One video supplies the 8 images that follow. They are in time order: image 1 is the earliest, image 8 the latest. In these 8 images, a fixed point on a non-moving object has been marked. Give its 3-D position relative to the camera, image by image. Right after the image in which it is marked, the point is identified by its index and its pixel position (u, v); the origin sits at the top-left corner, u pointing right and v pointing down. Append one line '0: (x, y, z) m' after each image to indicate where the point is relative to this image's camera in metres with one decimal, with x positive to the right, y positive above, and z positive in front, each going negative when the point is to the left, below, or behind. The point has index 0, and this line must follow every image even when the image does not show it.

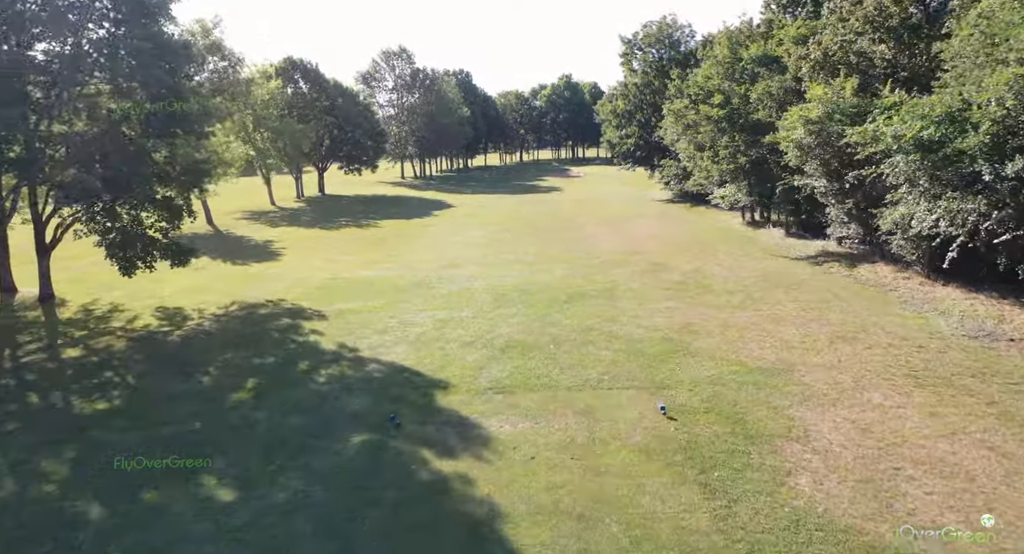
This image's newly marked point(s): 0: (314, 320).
0: (-5.9, -1.3, +18.0) m
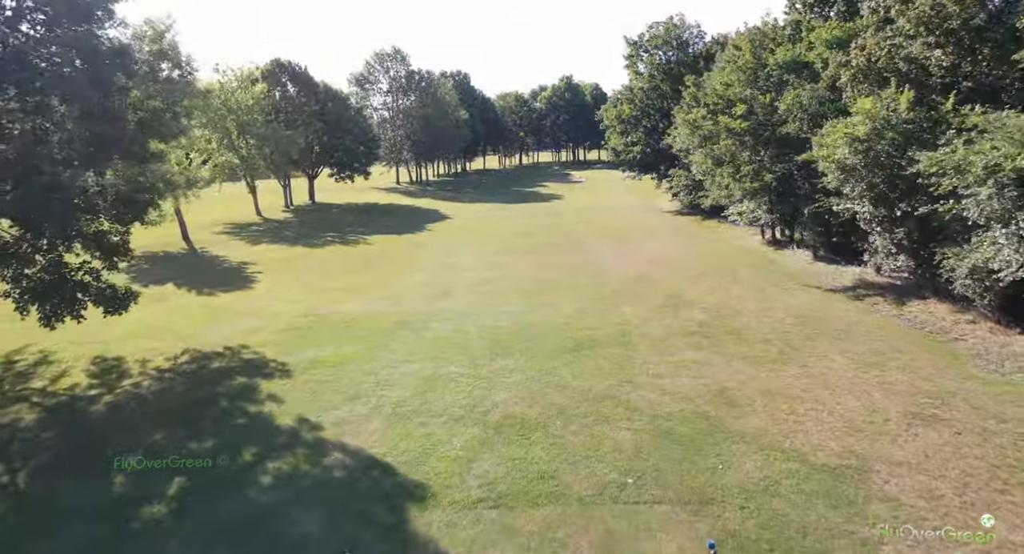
0: (-5.9, -2.6, +15.1) m
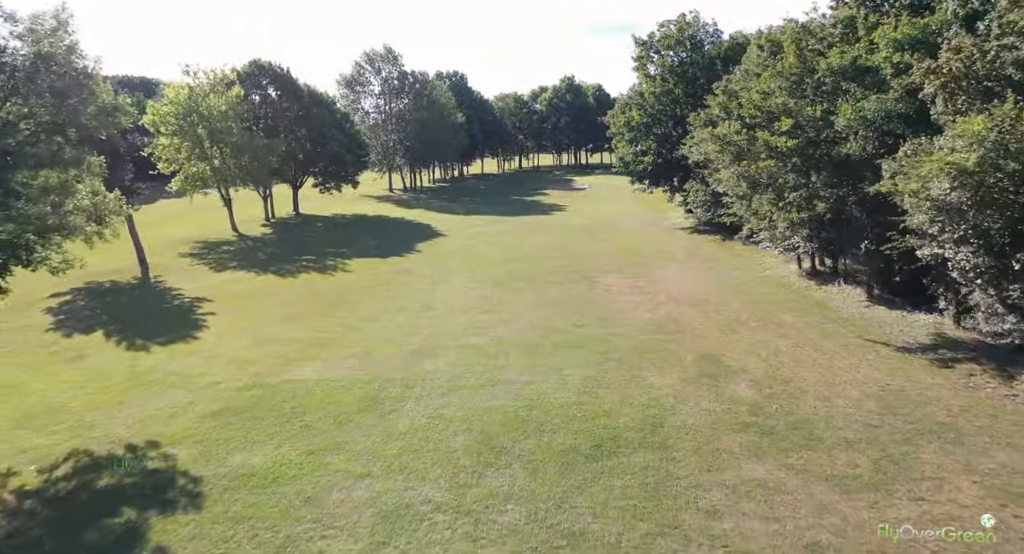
0: (-6.0, -4.2, +10.8) m
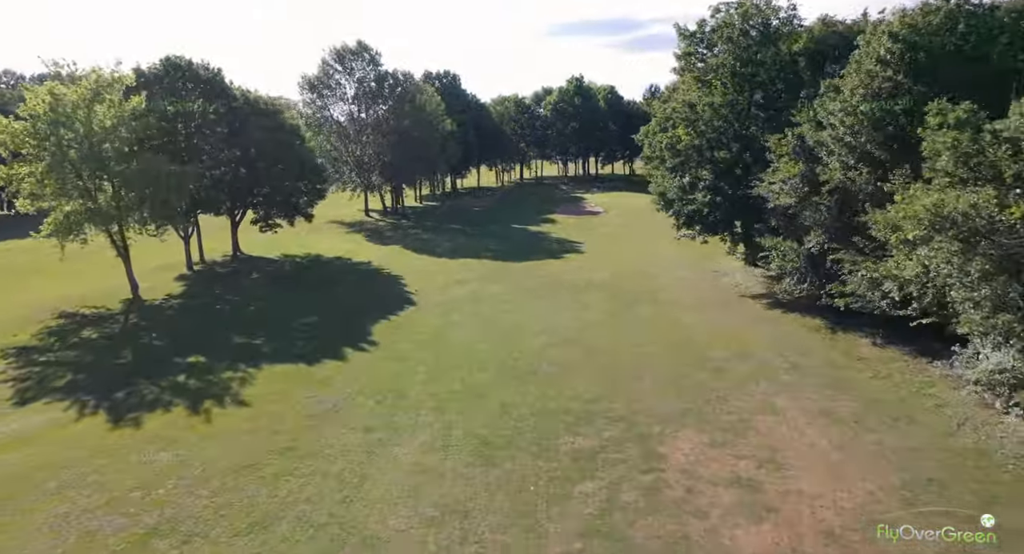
0: (-6.1, -8.7, -2.3) m
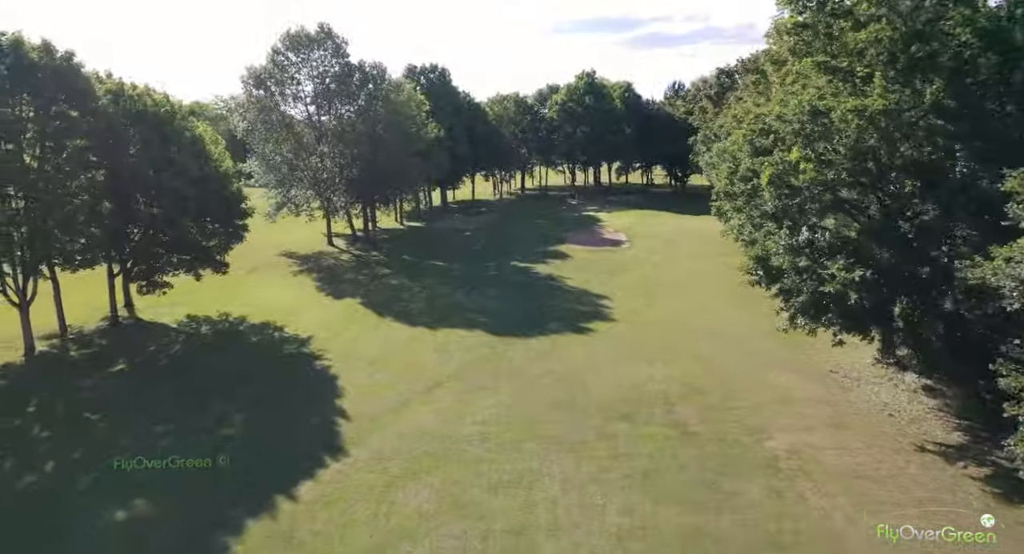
0: (-6.2, -12.7, -16.4) m
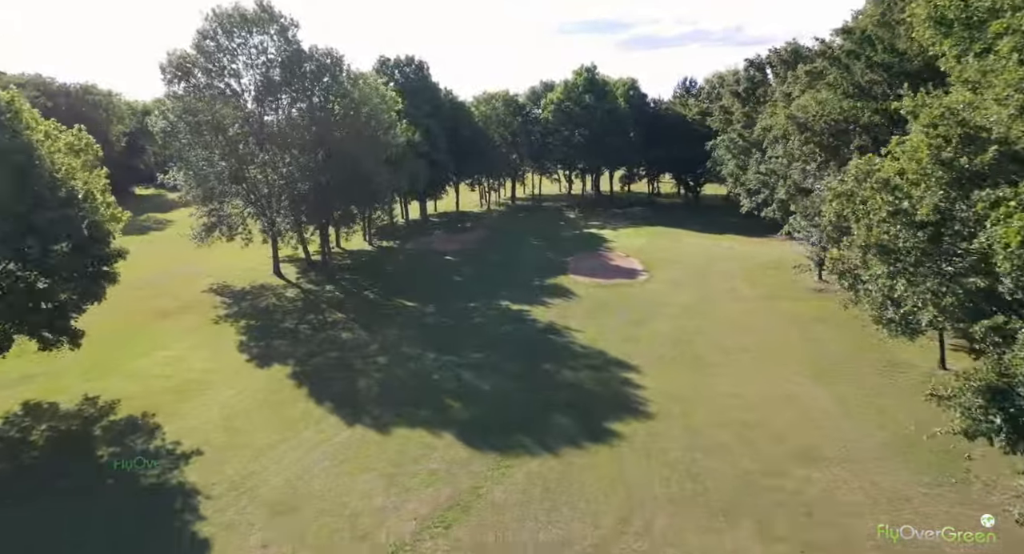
0: (-5.7, -15.3, -27.2) m
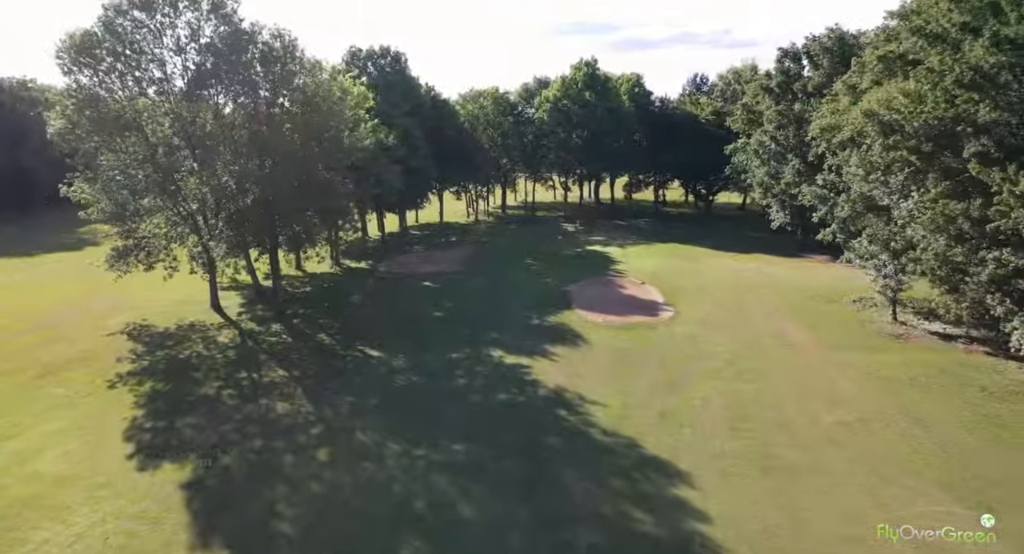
0: (-4.7, -17.2, -35.8) m
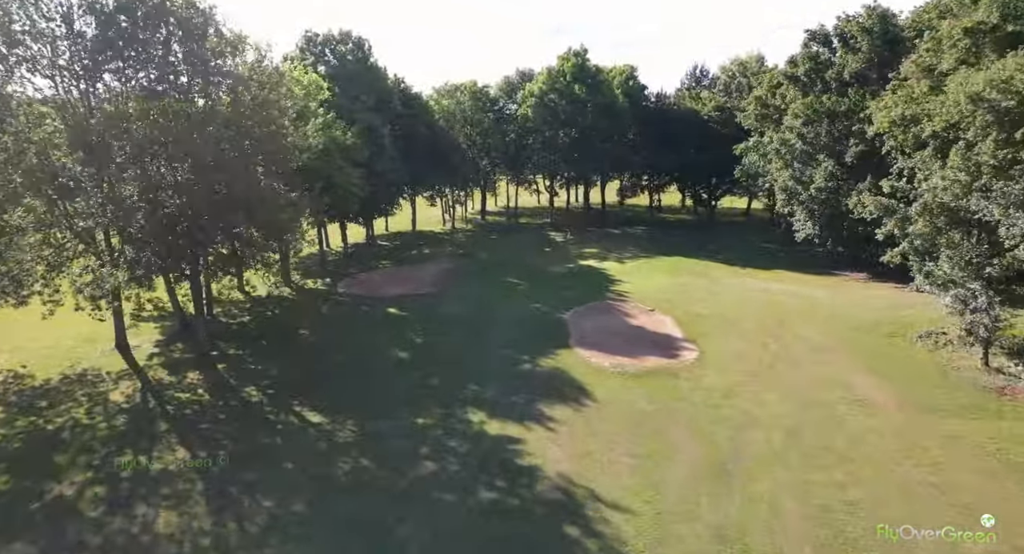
0: (-3.0, -18.5, -43.3) m
